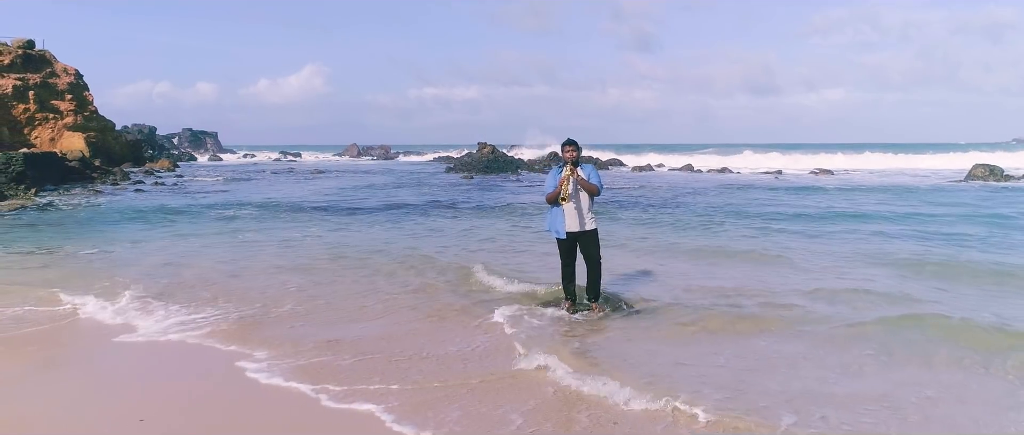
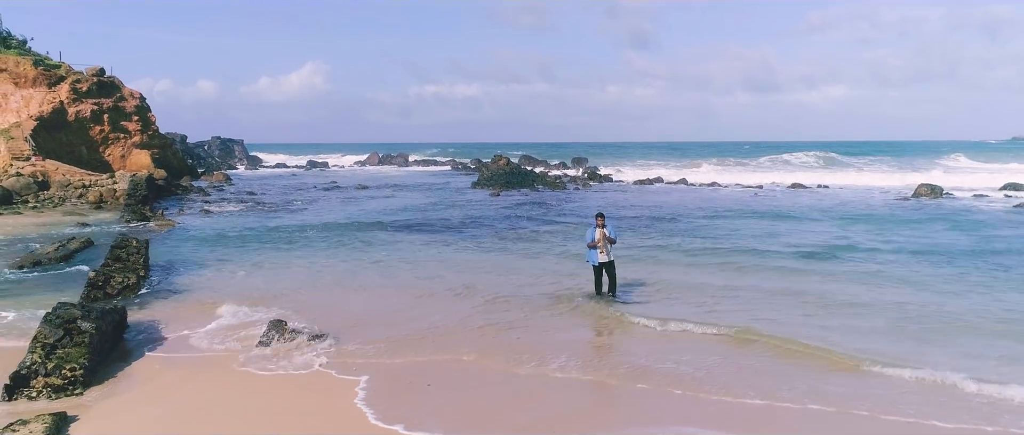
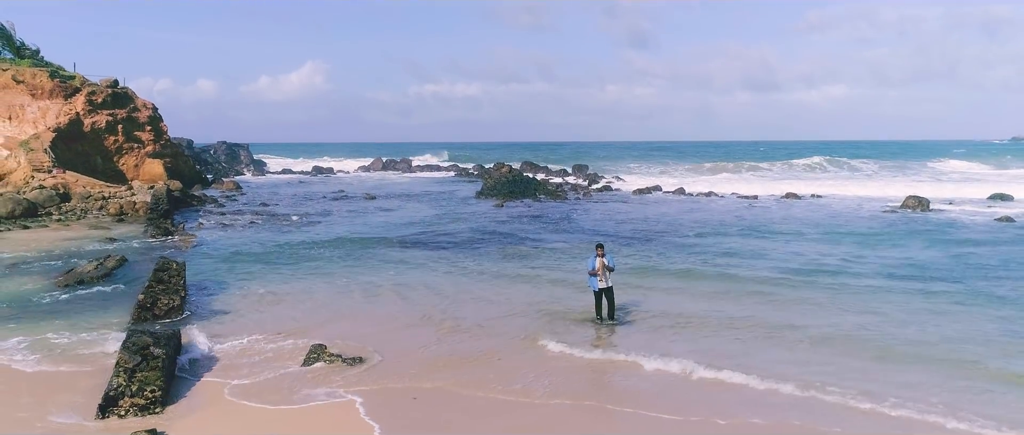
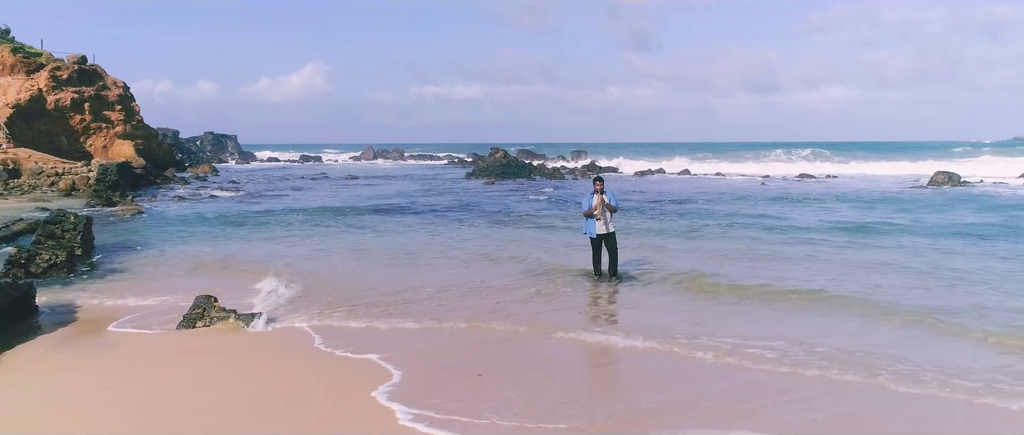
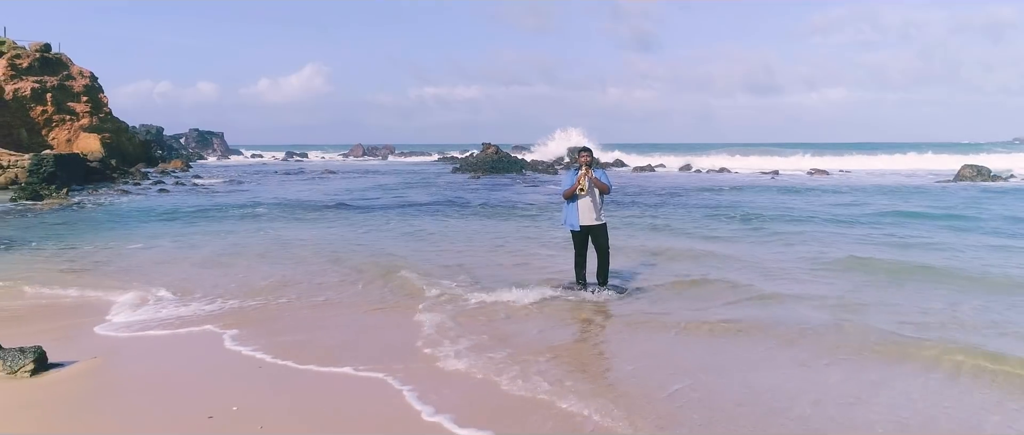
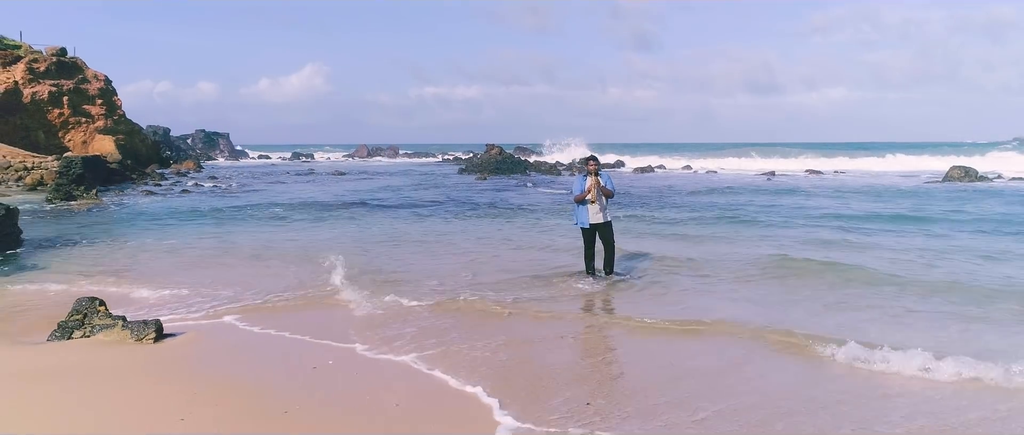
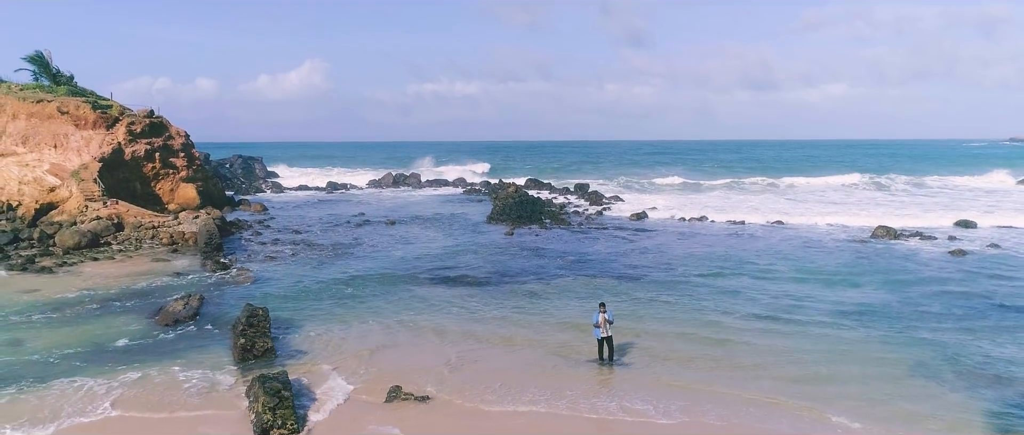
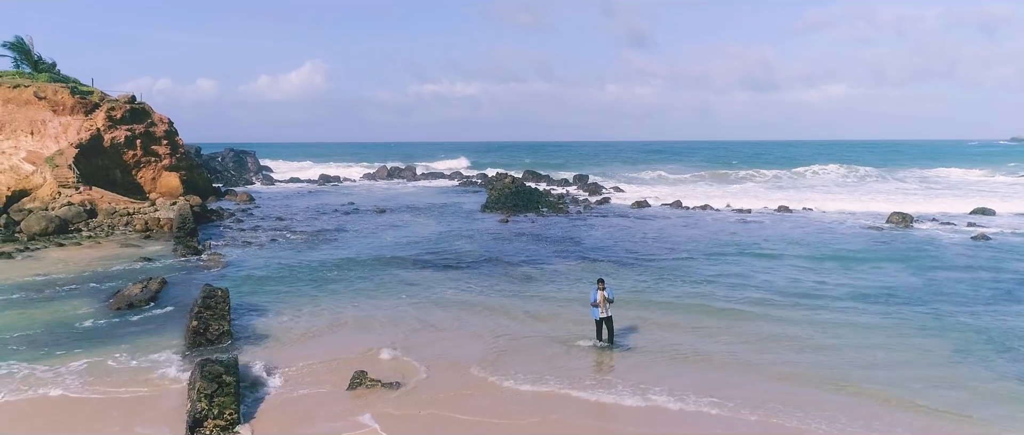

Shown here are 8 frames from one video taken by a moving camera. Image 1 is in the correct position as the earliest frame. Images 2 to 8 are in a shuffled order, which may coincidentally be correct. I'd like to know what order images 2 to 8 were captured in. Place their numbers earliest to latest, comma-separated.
5, 6, 4, 2, 3, 8, 7
